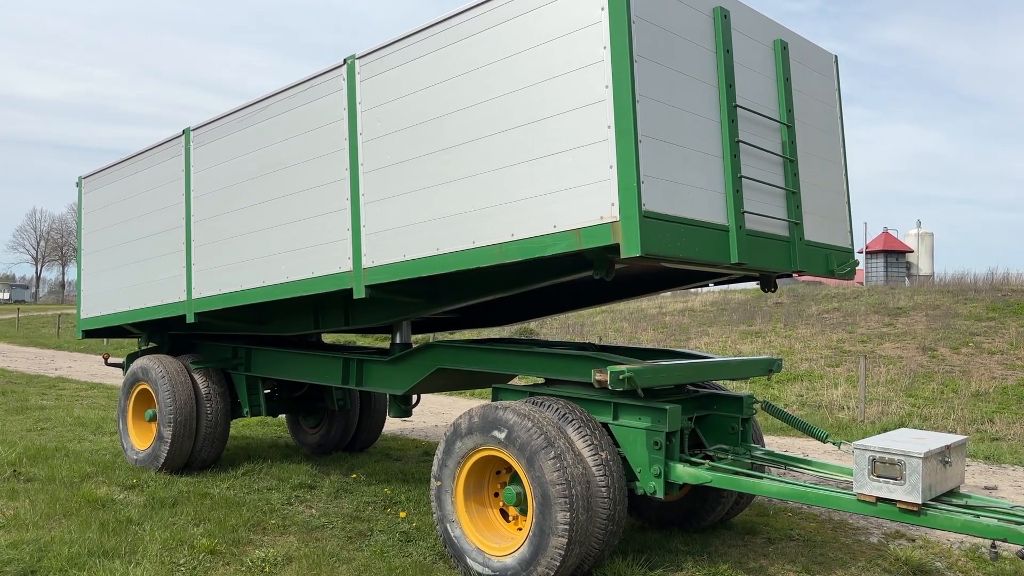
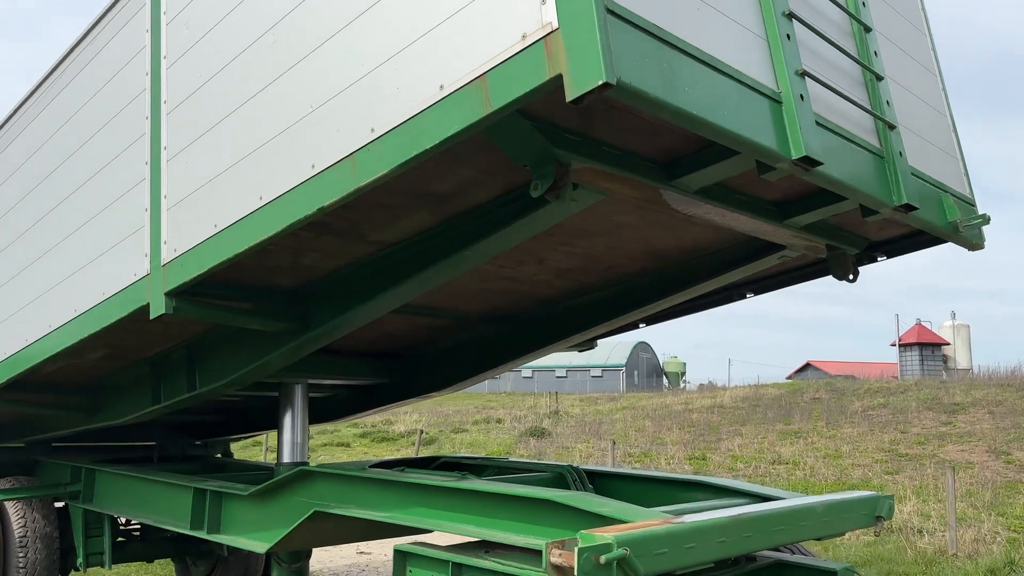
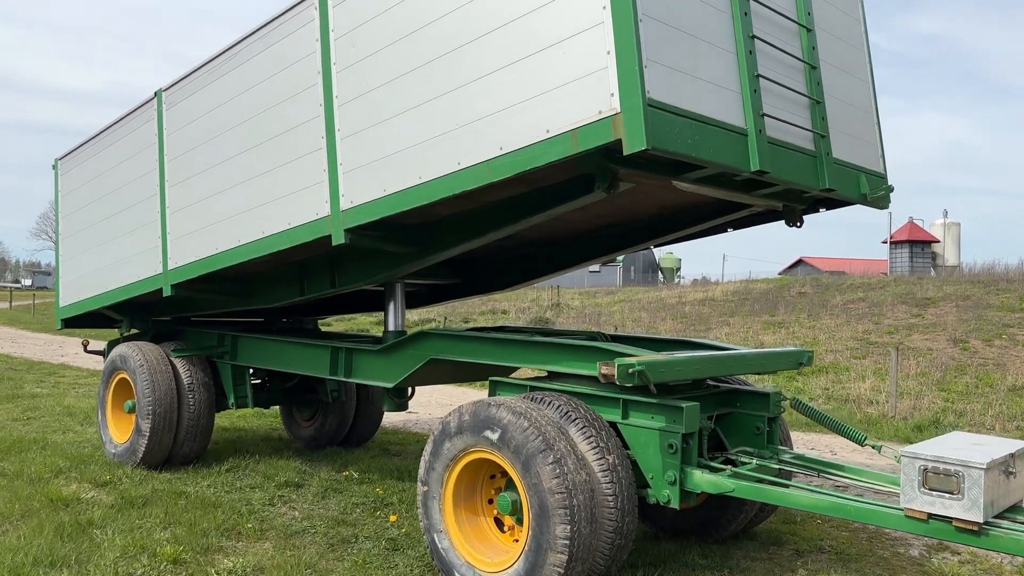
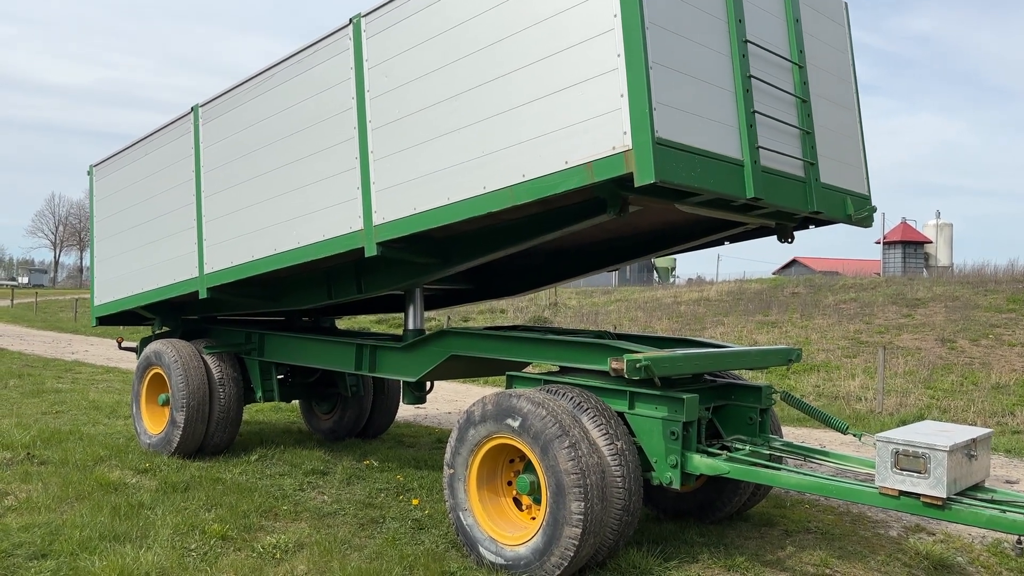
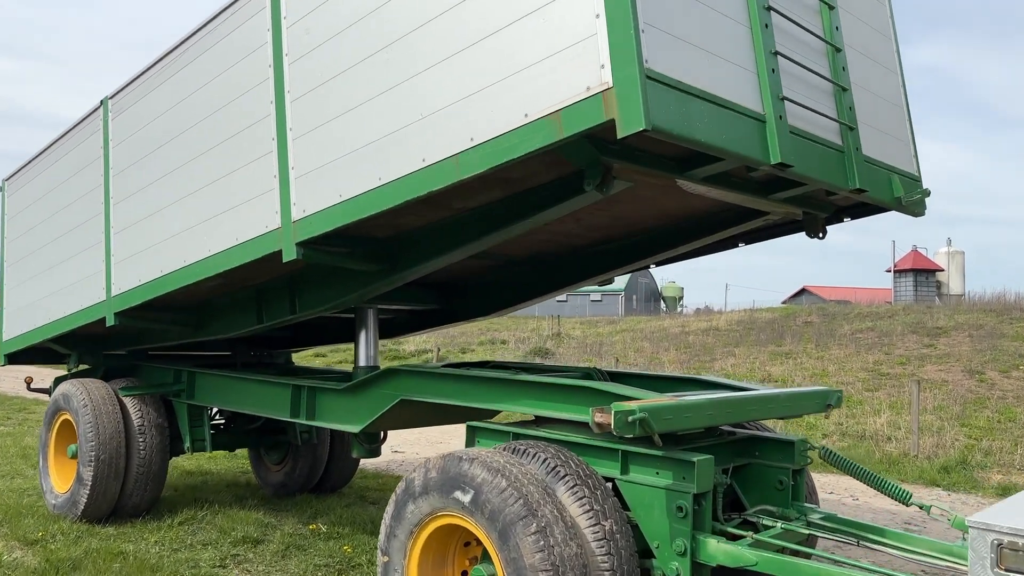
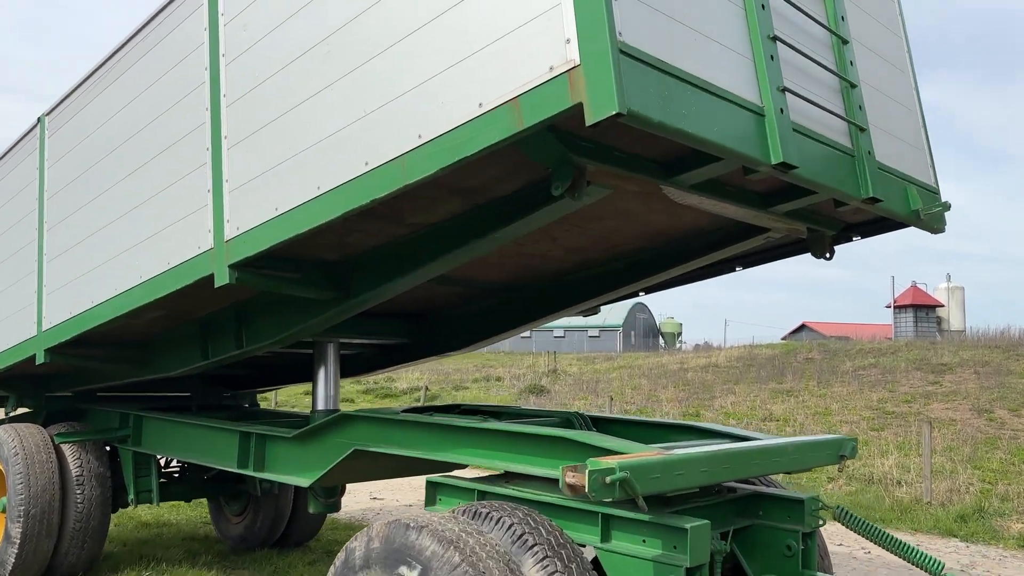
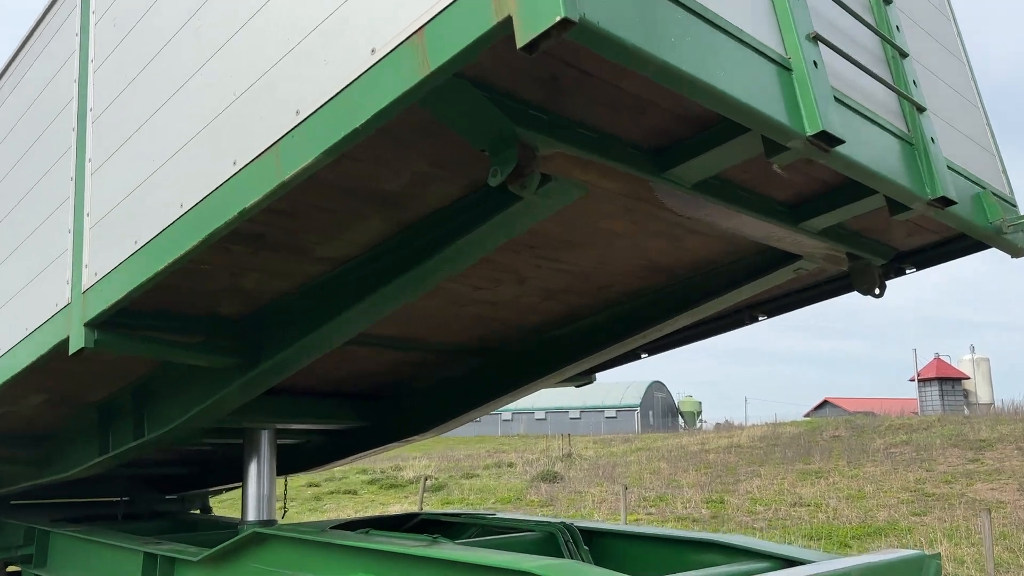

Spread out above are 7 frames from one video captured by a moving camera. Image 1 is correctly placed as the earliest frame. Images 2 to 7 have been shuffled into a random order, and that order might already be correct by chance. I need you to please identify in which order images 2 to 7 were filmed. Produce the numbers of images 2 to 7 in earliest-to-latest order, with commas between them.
4, 3, 5, 6, 2, 7
